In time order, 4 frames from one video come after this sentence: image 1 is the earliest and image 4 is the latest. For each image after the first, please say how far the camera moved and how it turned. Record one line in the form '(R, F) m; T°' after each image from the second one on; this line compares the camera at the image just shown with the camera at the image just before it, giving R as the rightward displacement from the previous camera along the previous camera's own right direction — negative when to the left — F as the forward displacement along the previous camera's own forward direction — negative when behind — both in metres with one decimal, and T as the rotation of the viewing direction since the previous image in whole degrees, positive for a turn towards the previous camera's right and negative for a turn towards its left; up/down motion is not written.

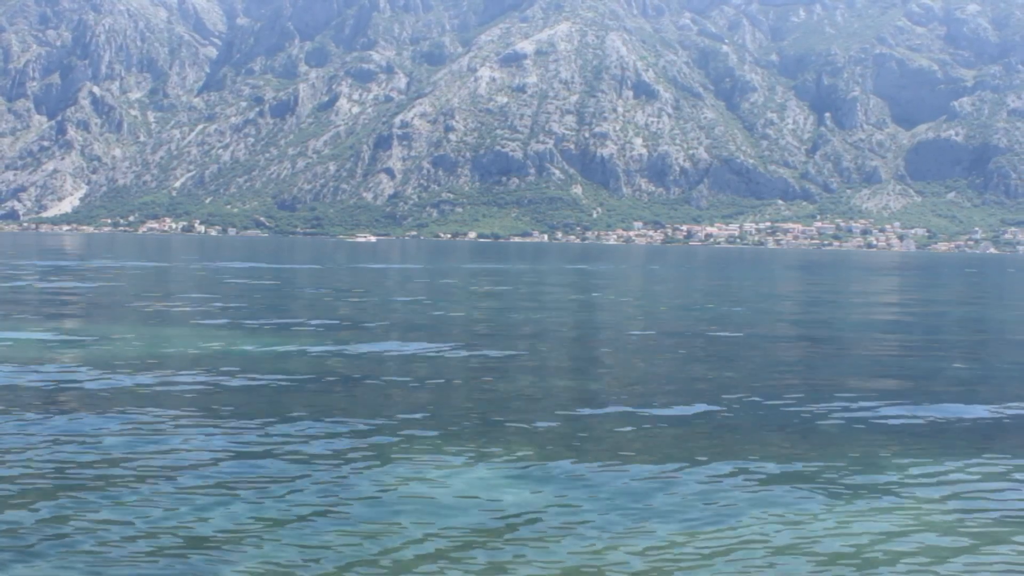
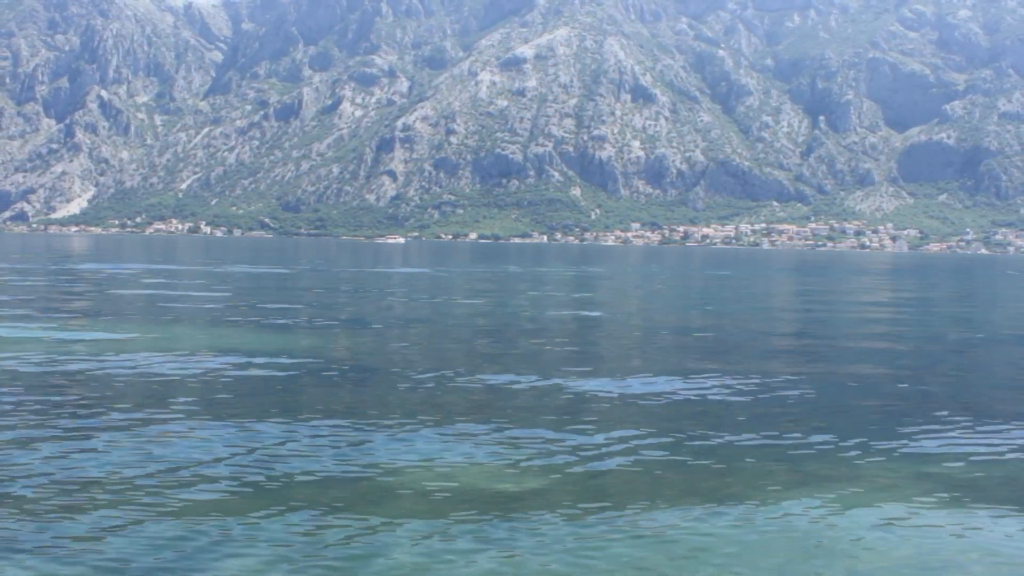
(-0.1, -3.0) m; 0°
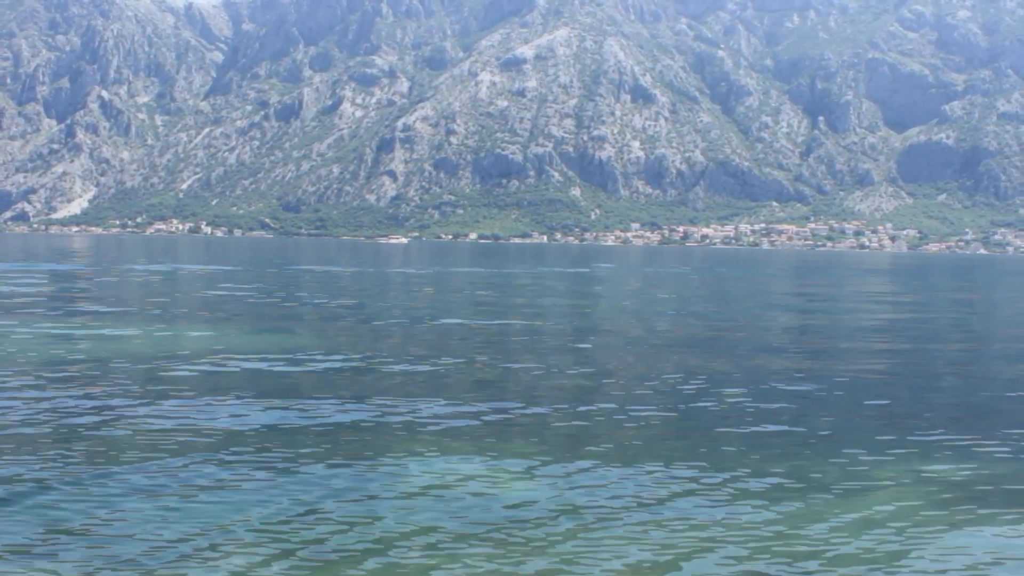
(0.0, -0.3) m; 0°
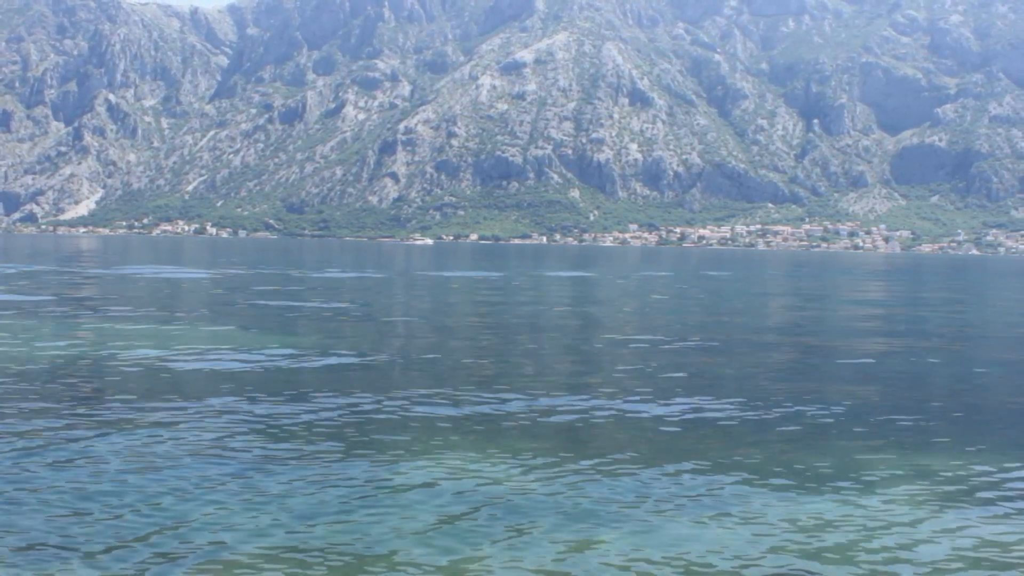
(-0.3, -2.8) m; 0°
